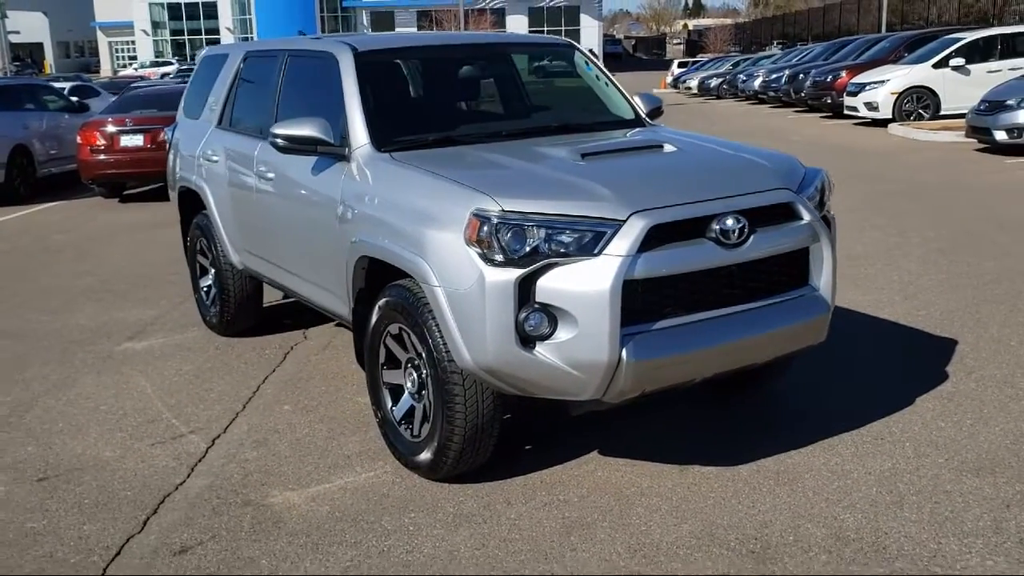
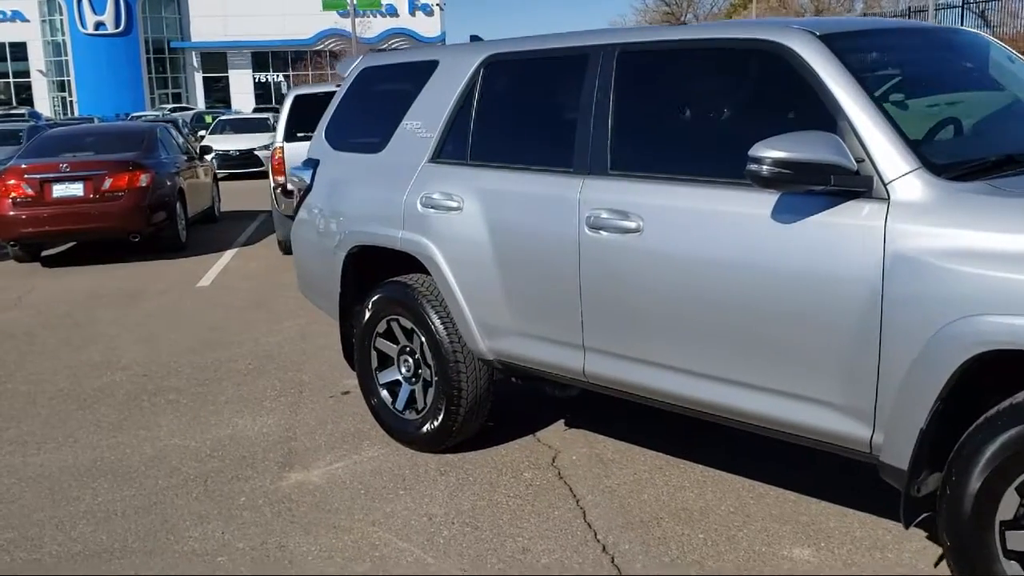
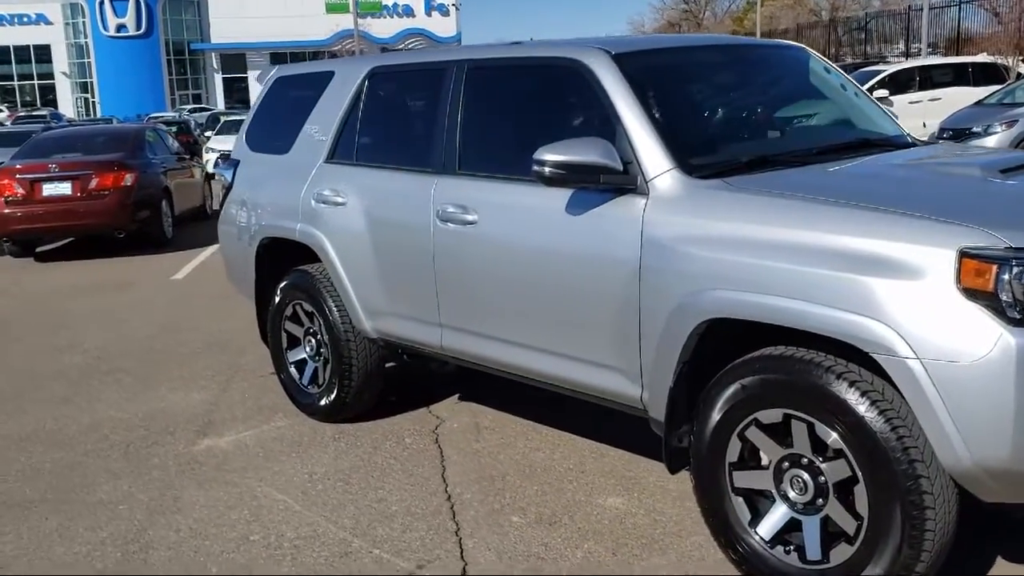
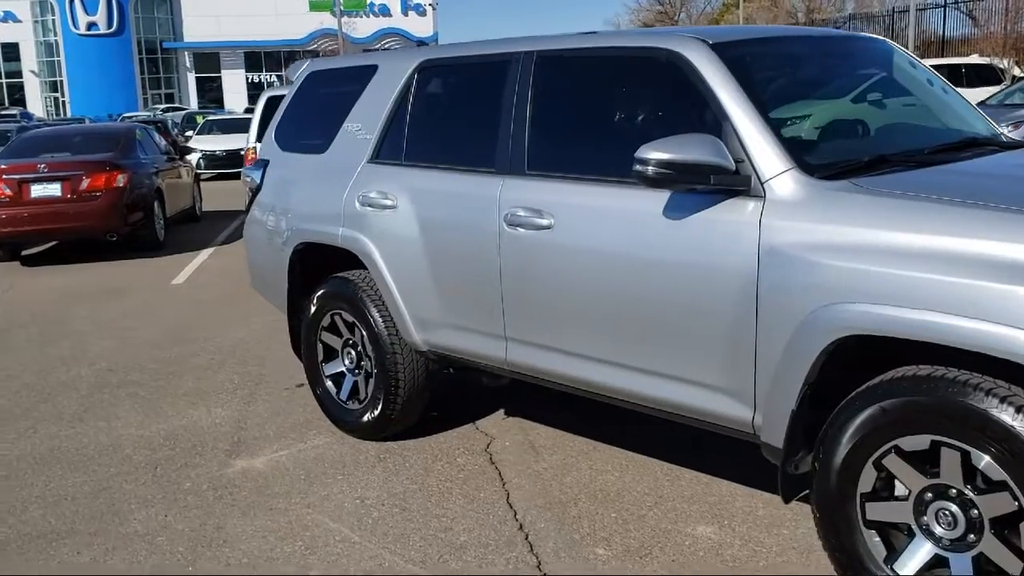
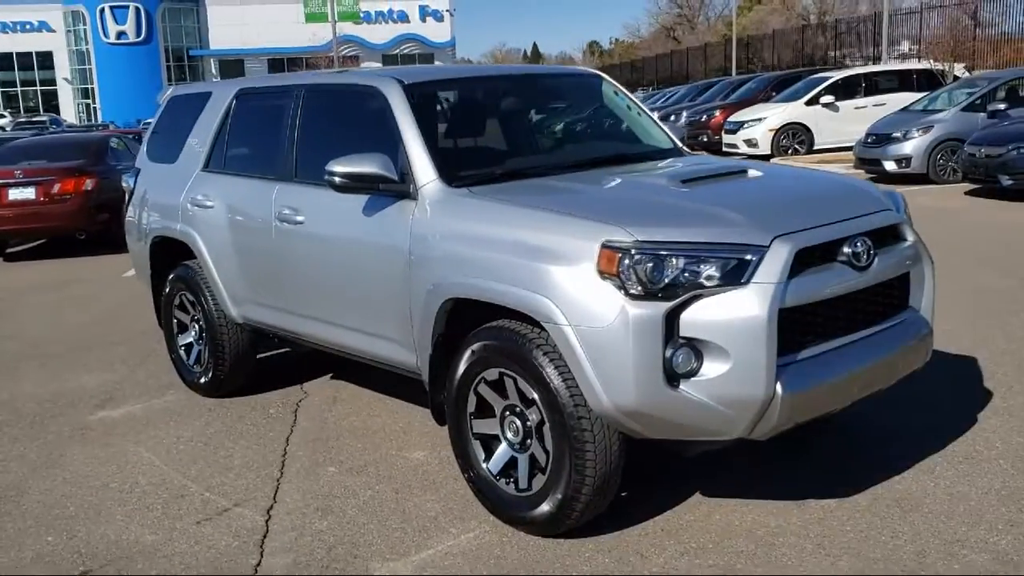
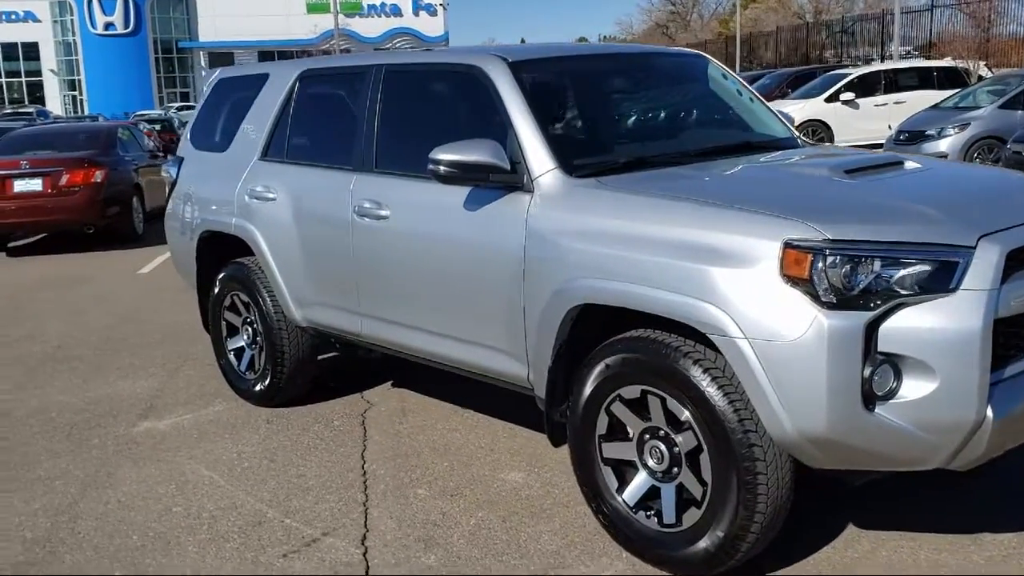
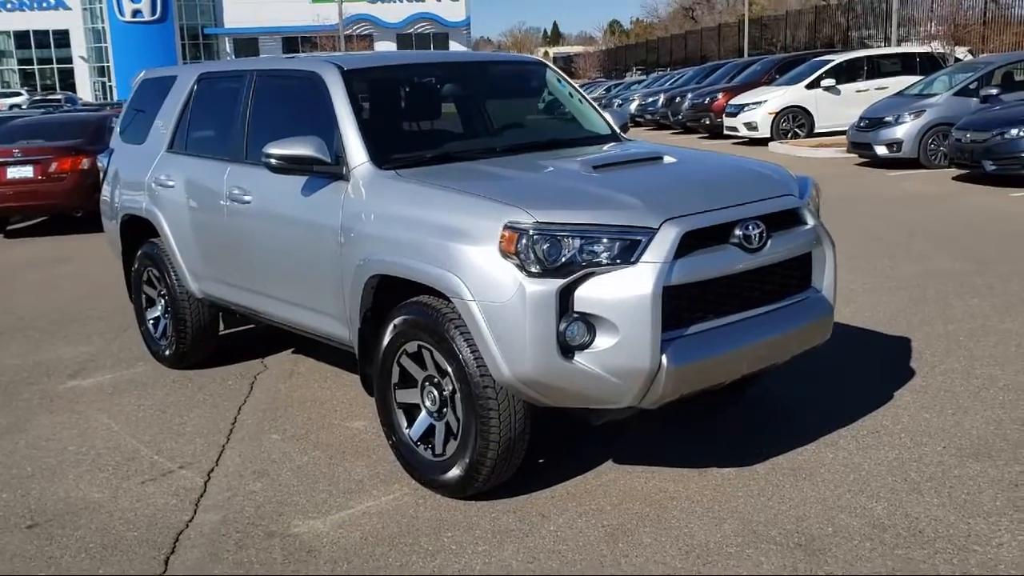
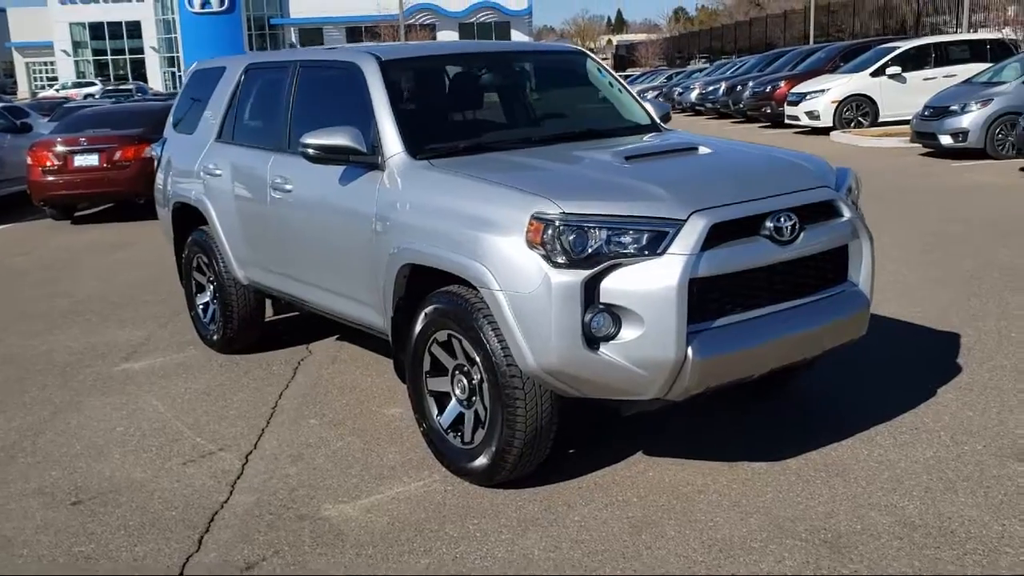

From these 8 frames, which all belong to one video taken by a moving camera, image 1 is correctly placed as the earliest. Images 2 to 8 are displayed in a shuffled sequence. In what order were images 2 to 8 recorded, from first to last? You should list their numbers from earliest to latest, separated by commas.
8, 7, 5, 6, 3, 4, 2
